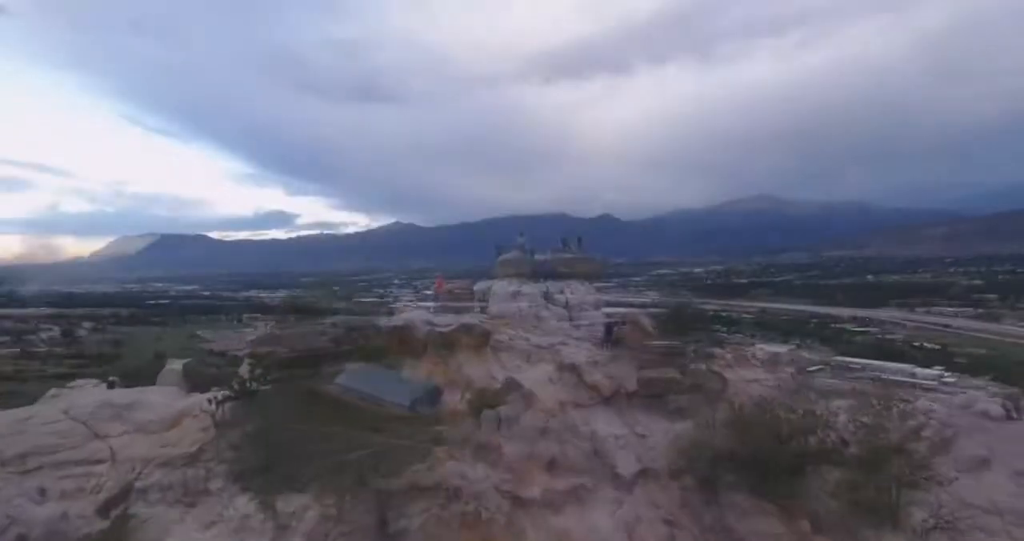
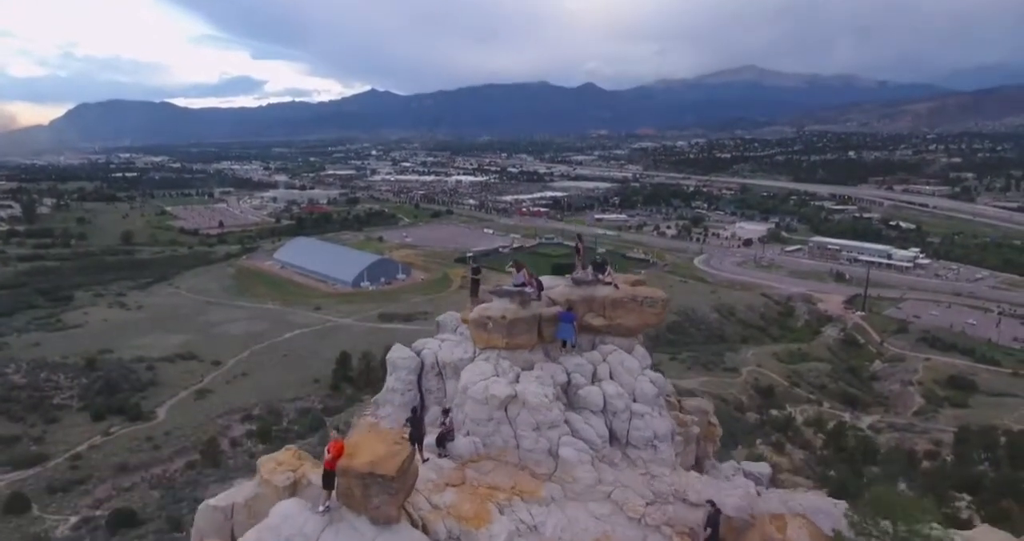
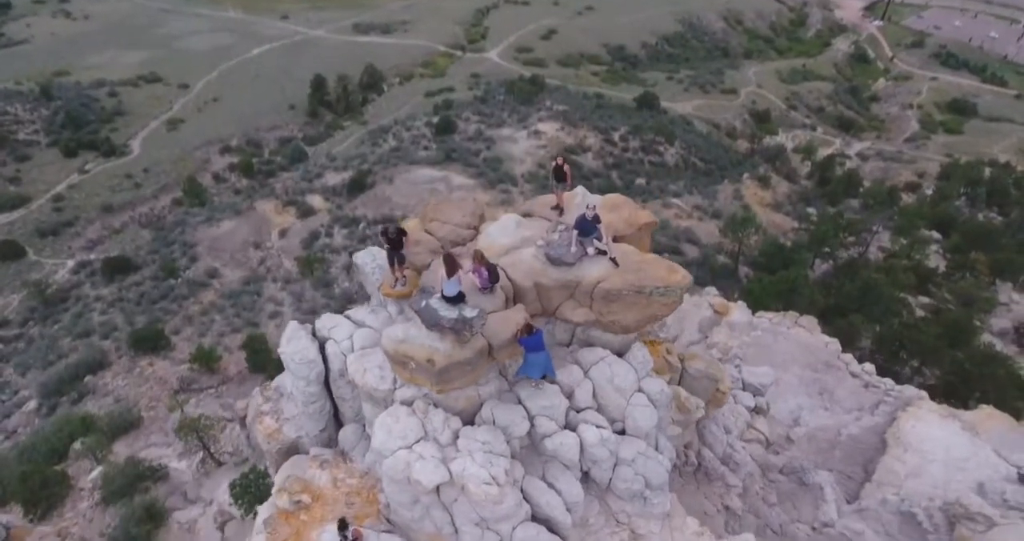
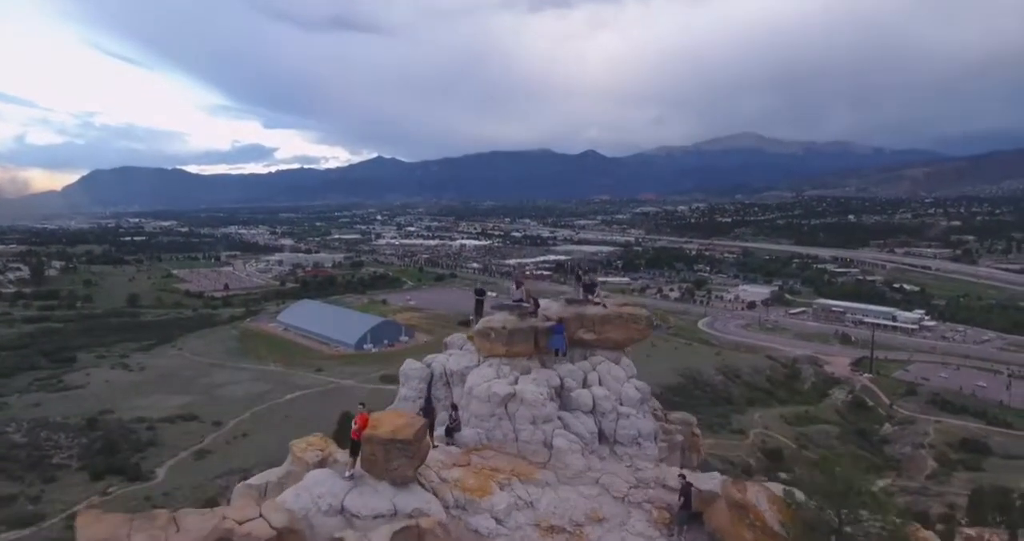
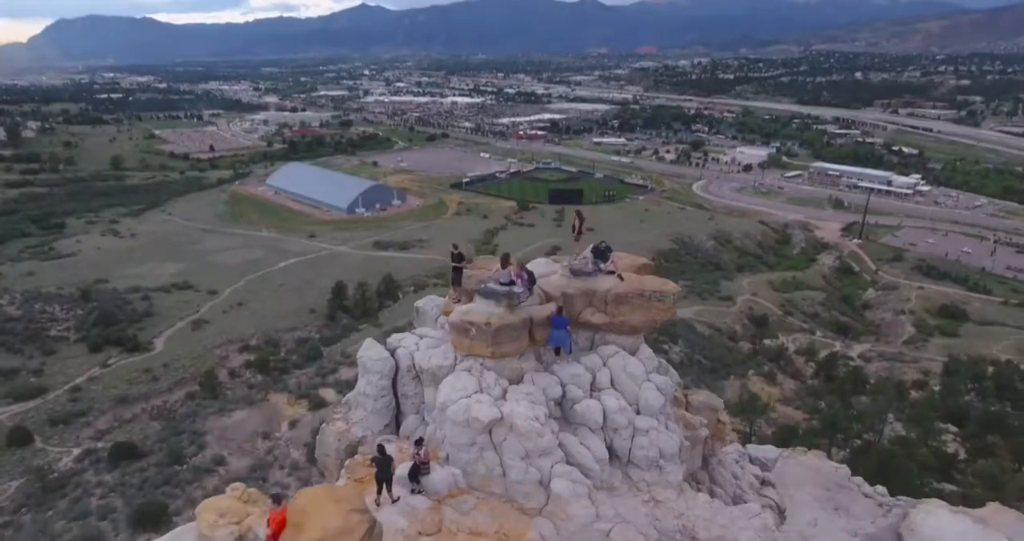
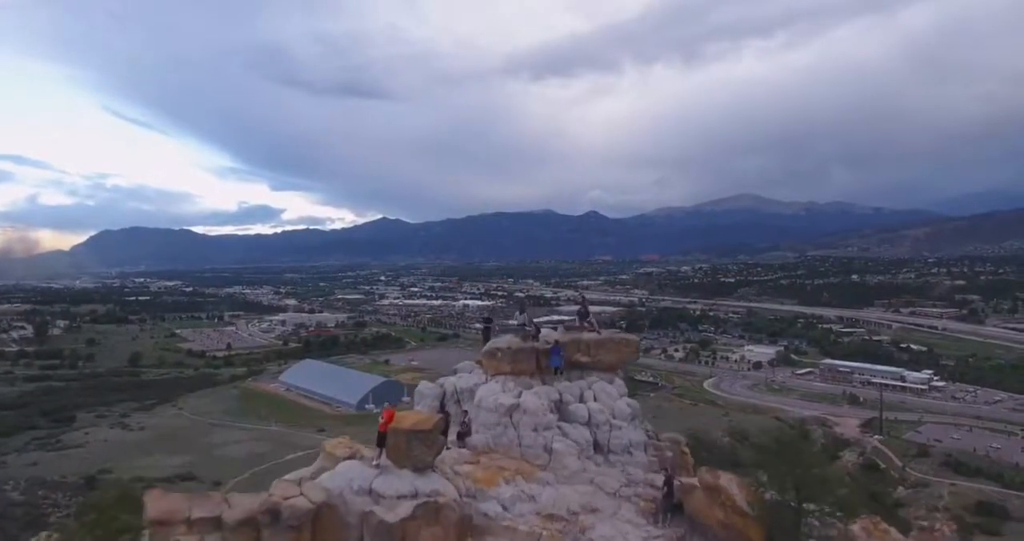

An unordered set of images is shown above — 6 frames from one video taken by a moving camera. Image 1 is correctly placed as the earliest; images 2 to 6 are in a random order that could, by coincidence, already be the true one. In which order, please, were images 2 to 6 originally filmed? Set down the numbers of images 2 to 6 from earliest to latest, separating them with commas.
6, 4, 2, 5, 3
